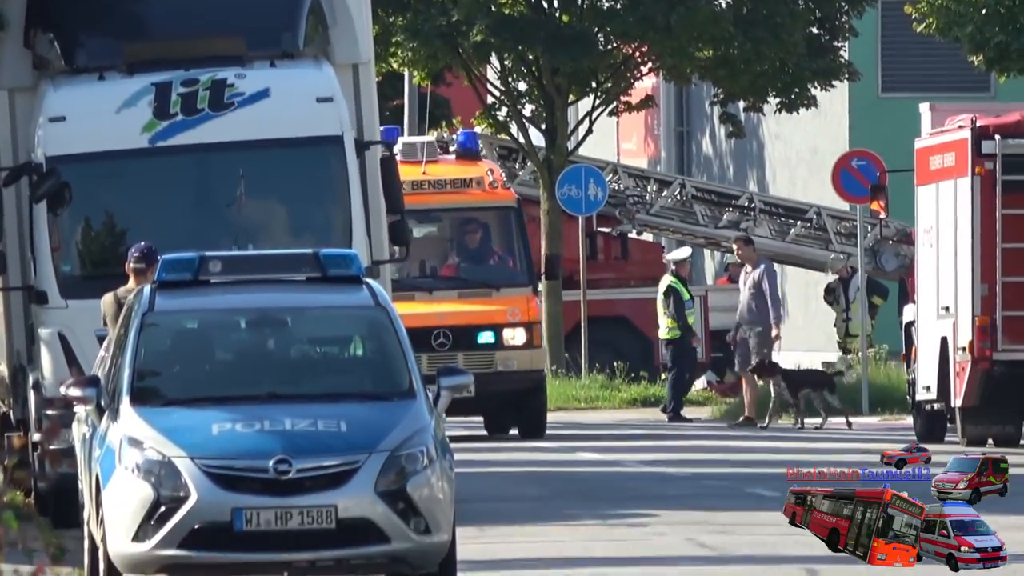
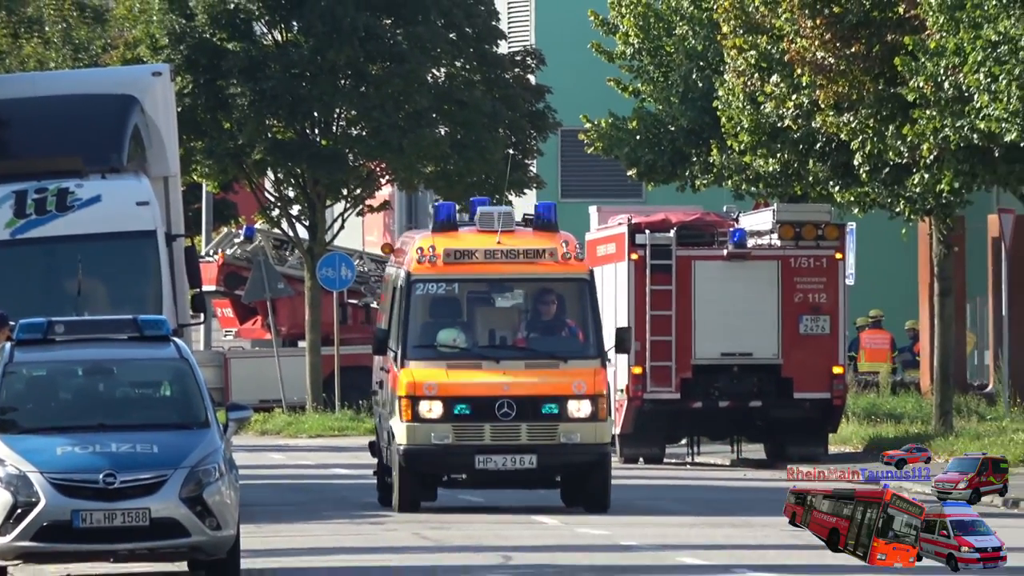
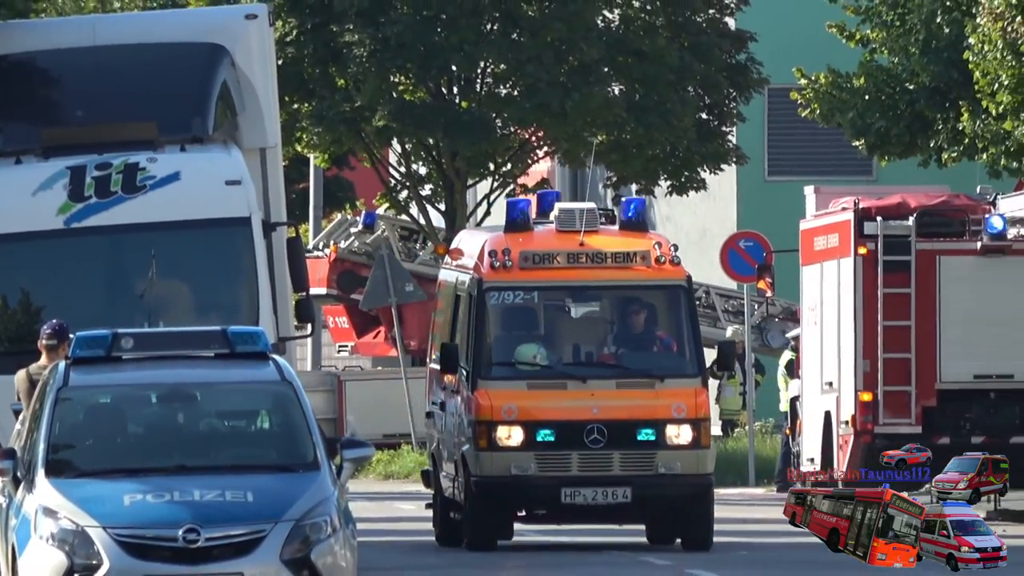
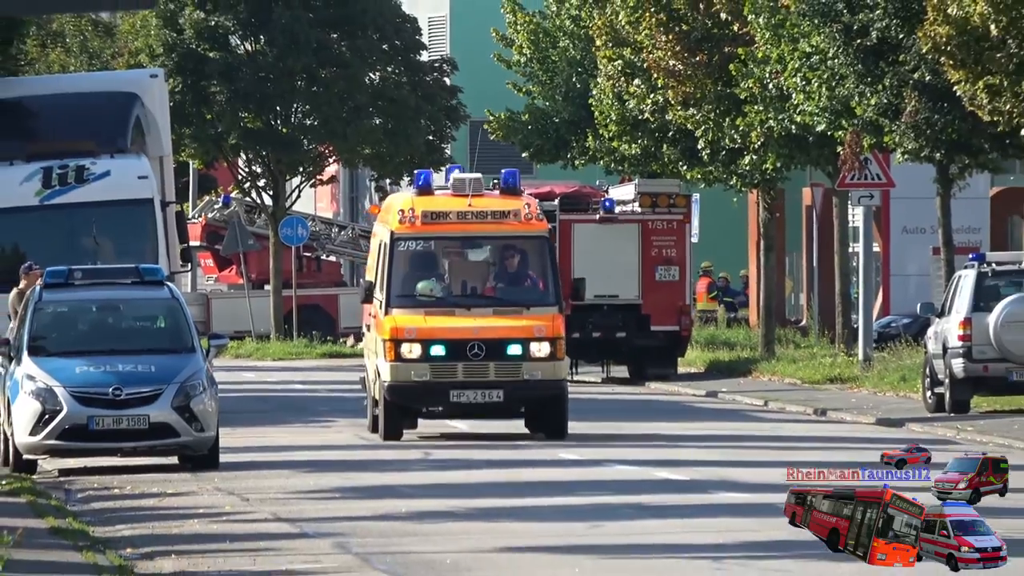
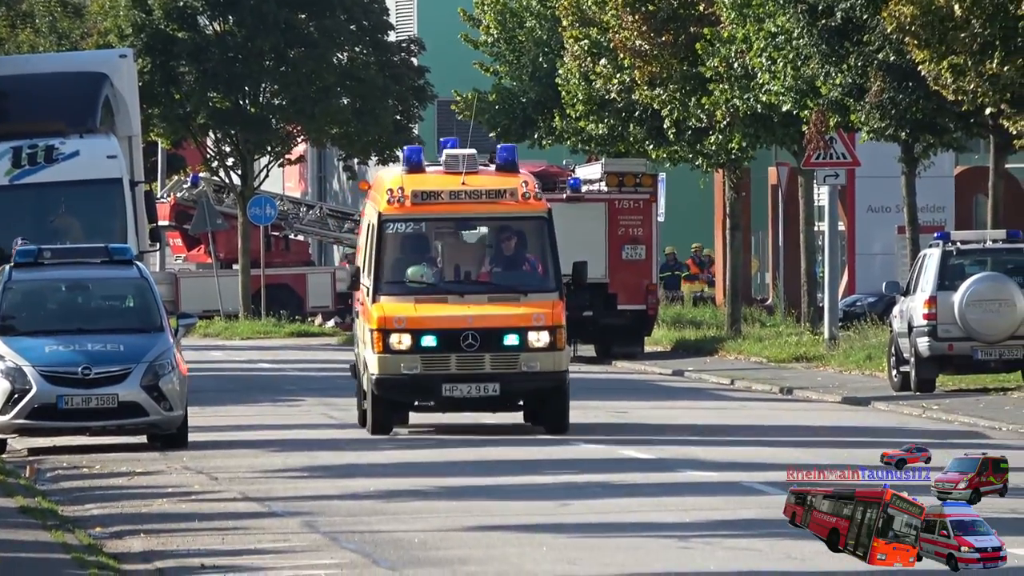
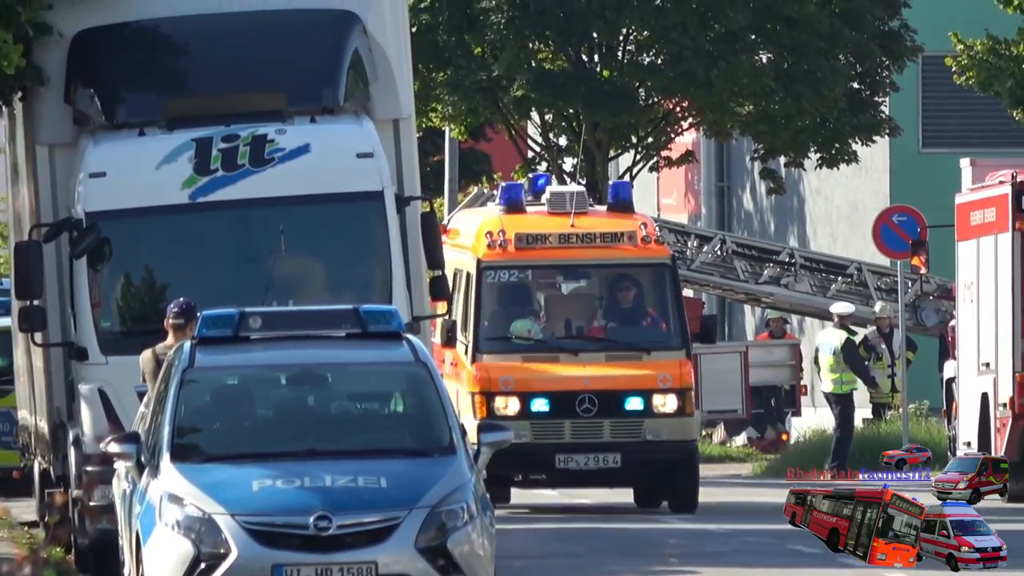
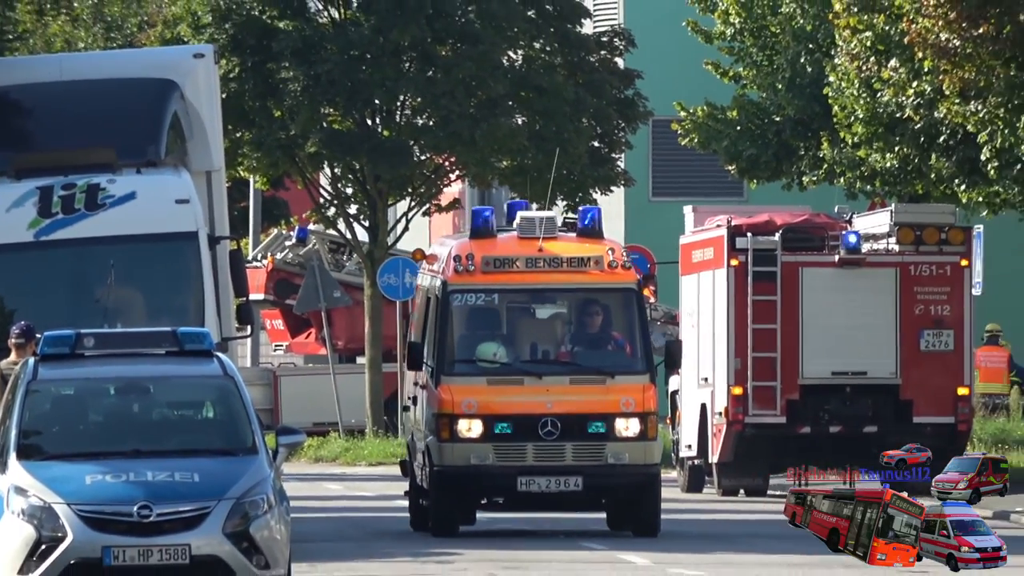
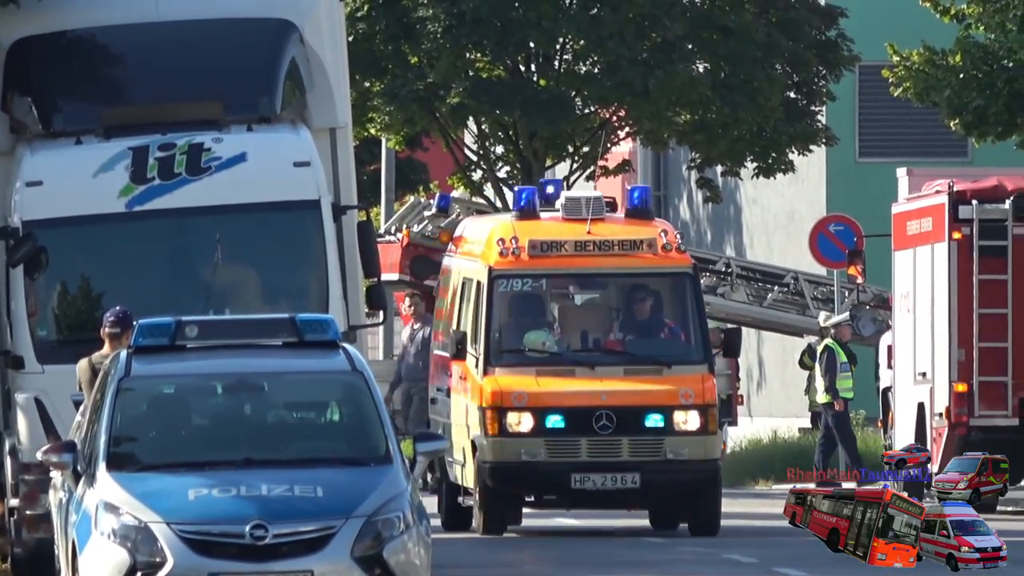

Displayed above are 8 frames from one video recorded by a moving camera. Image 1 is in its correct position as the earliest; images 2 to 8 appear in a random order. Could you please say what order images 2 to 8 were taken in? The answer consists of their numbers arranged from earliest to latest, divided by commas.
6, 8, 3, 7, 2, 4, 5
